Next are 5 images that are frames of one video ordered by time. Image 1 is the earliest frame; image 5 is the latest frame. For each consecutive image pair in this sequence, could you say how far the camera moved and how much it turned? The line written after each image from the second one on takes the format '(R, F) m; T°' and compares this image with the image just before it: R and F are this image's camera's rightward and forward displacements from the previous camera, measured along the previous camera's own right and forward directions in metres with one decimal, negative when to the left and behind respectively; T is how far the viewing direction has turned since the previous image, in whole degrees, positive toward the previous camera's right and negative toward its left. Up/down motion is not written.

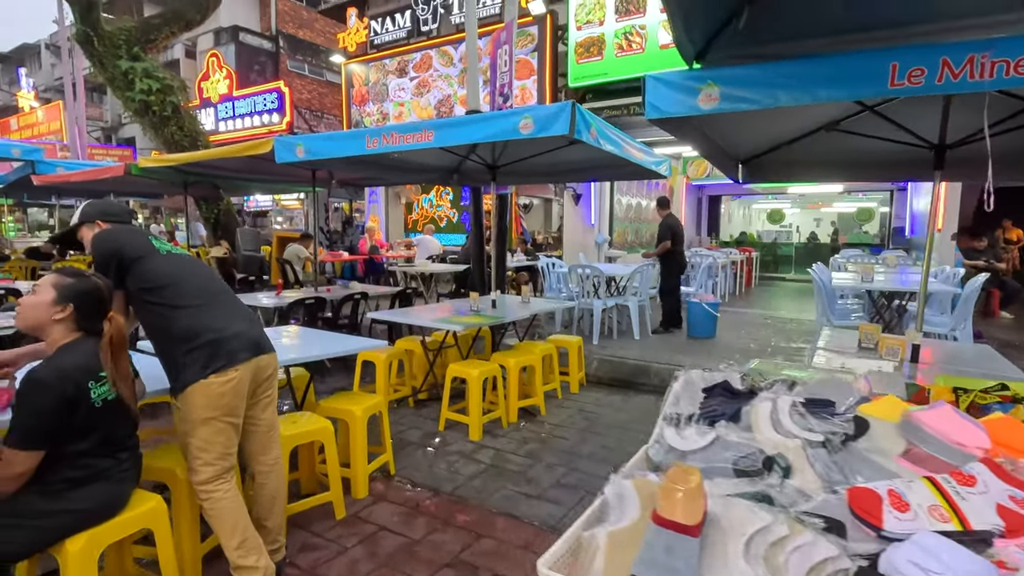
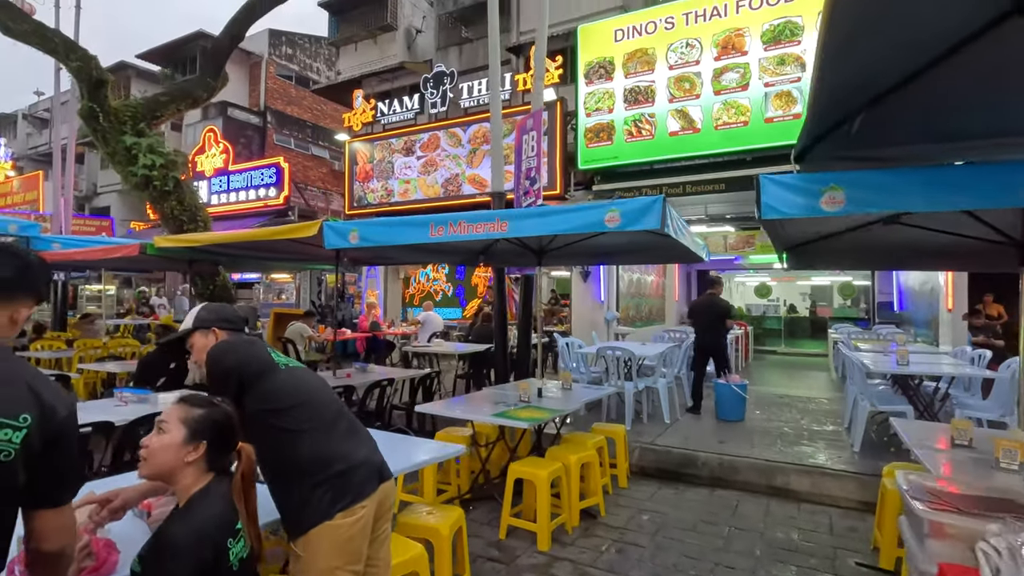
(-0.7, +0.2) m; +3°
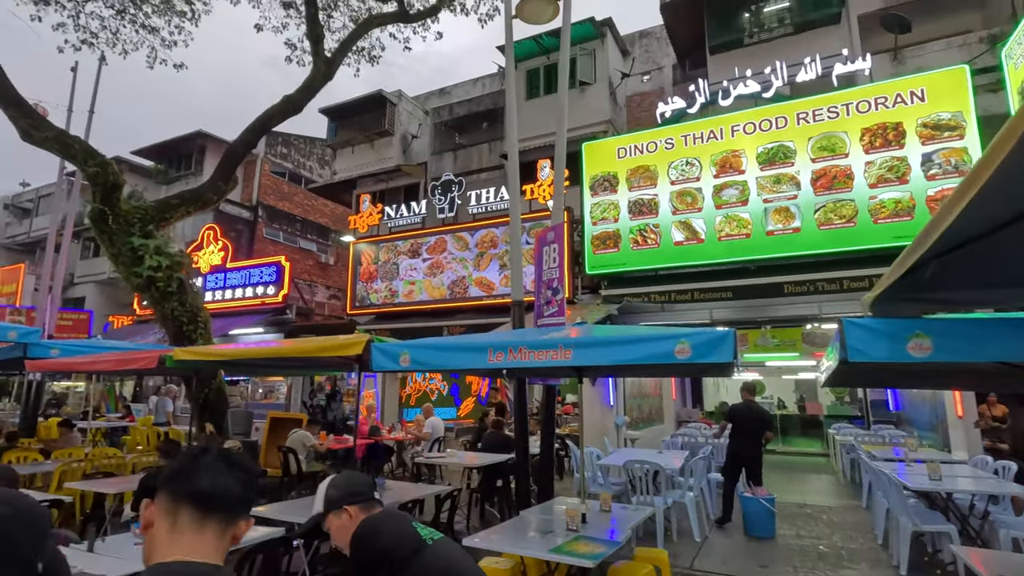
(-0.6, 0.0) m; +3°
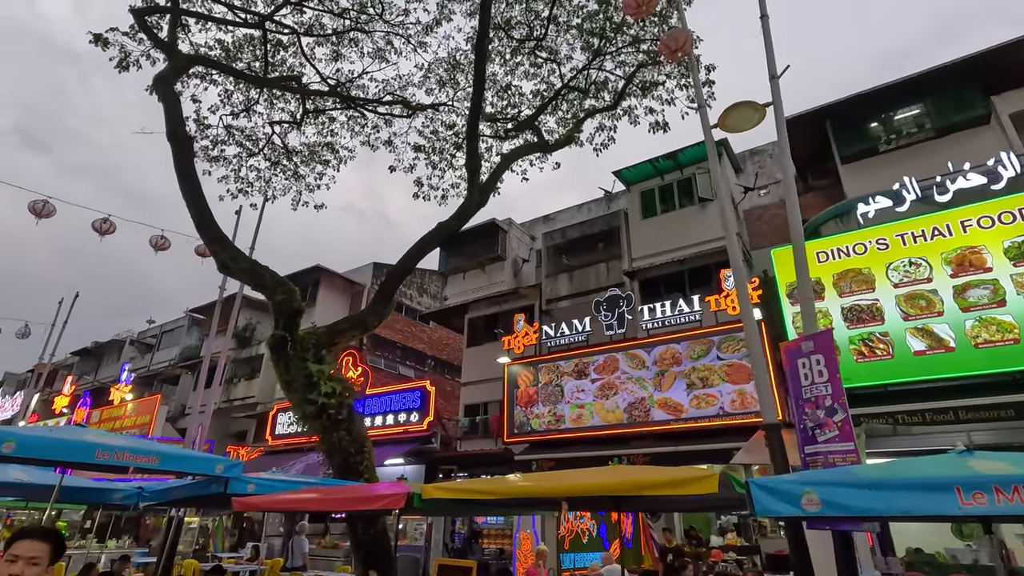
(-2.2, +0.6) m; -6°
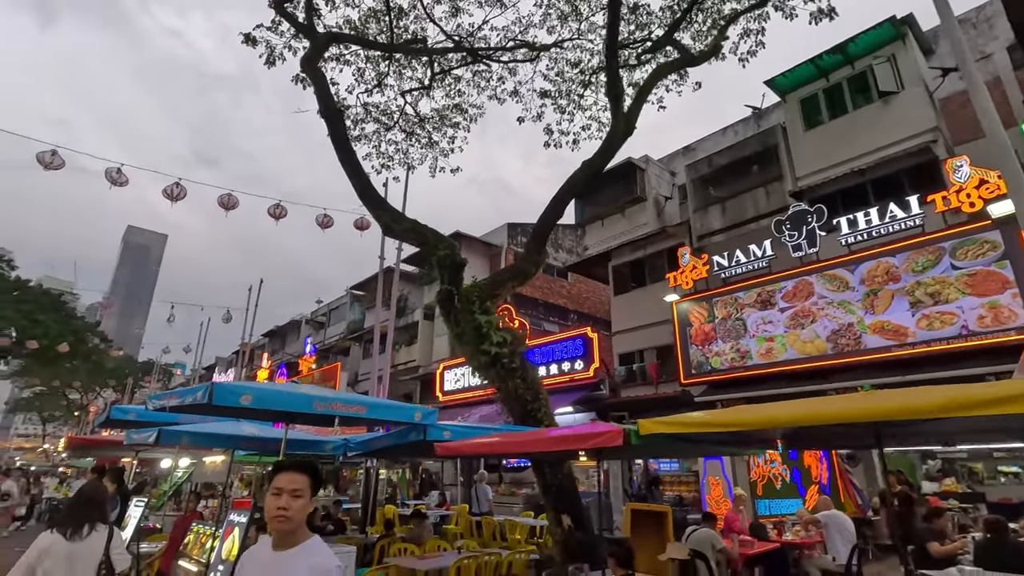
(-0.7, +0.5) m; -14°
